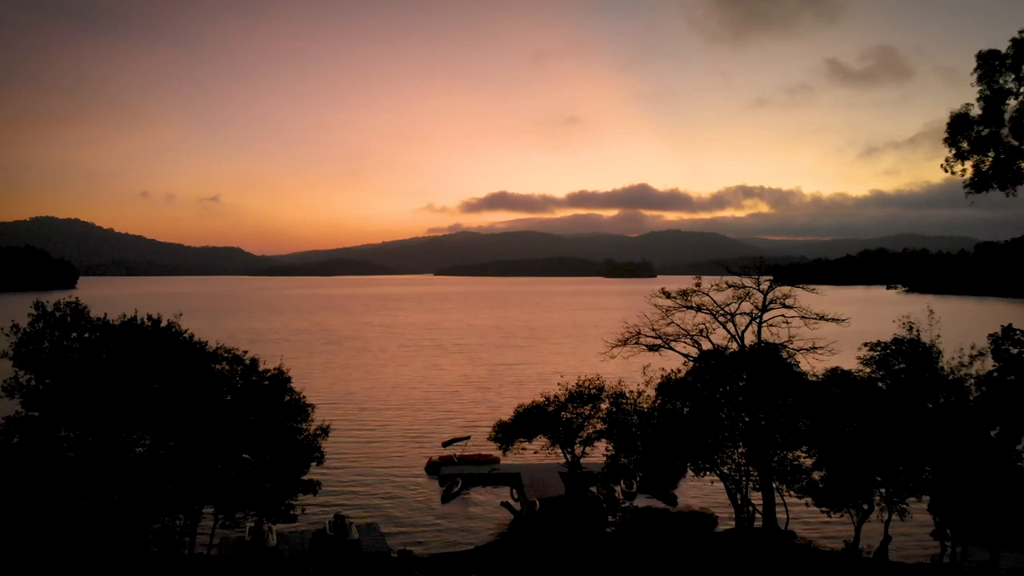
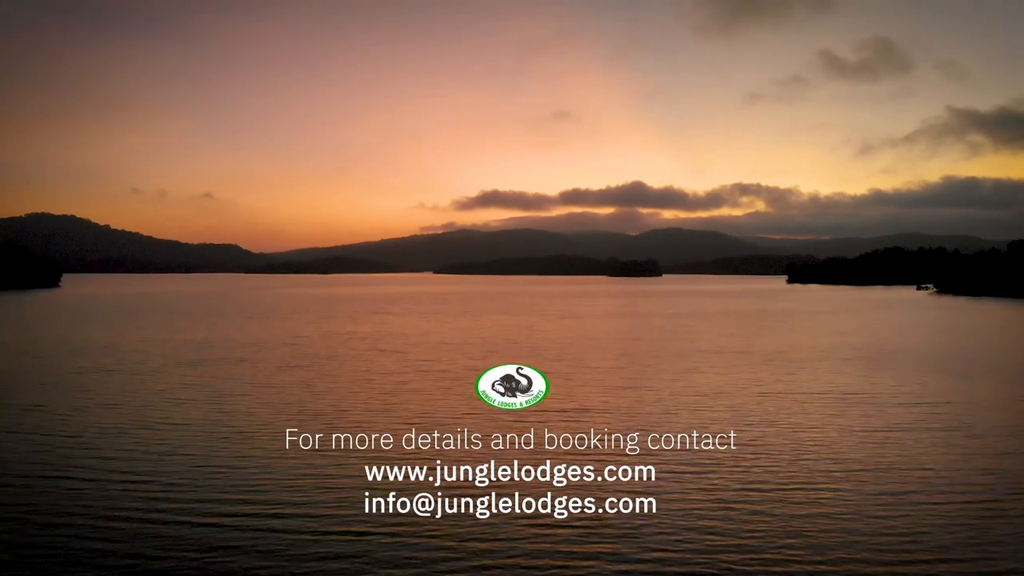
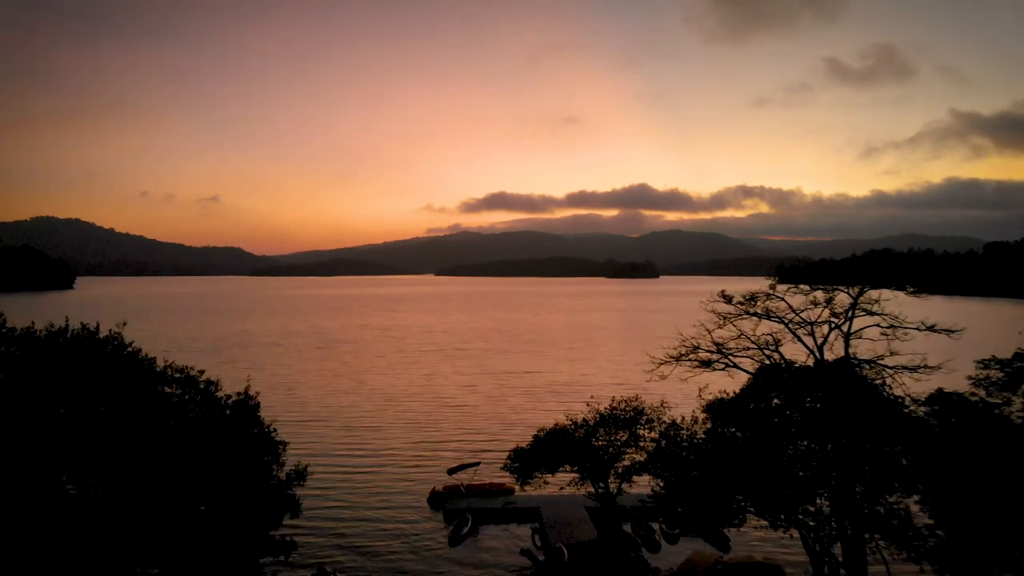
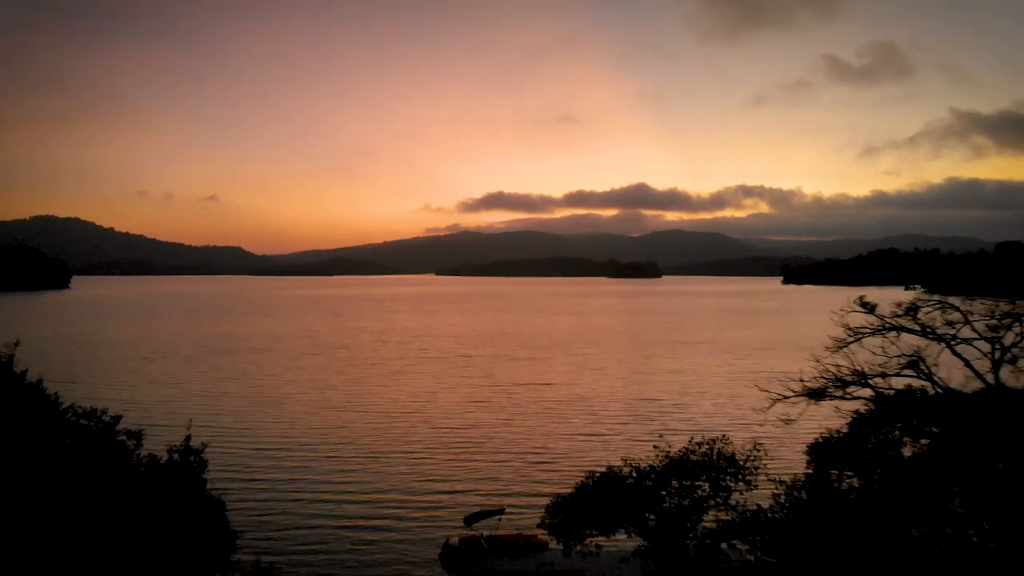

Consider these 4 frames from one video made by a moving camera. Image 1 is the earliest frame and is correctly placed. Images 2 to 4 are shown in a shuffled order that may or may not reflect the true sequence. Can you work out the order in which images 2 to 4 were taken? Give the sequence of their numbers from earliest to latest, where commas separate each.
3, 4, 2
